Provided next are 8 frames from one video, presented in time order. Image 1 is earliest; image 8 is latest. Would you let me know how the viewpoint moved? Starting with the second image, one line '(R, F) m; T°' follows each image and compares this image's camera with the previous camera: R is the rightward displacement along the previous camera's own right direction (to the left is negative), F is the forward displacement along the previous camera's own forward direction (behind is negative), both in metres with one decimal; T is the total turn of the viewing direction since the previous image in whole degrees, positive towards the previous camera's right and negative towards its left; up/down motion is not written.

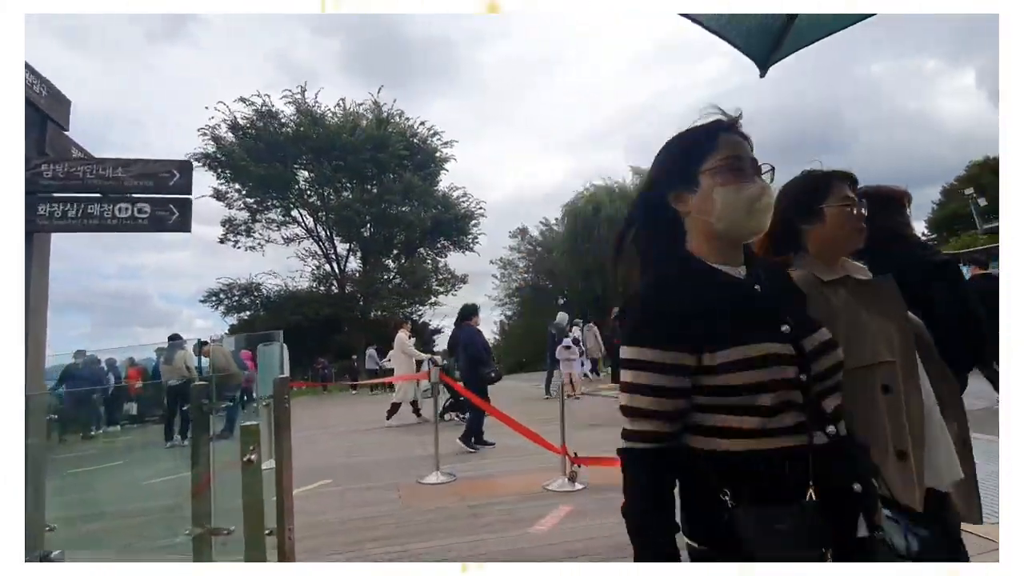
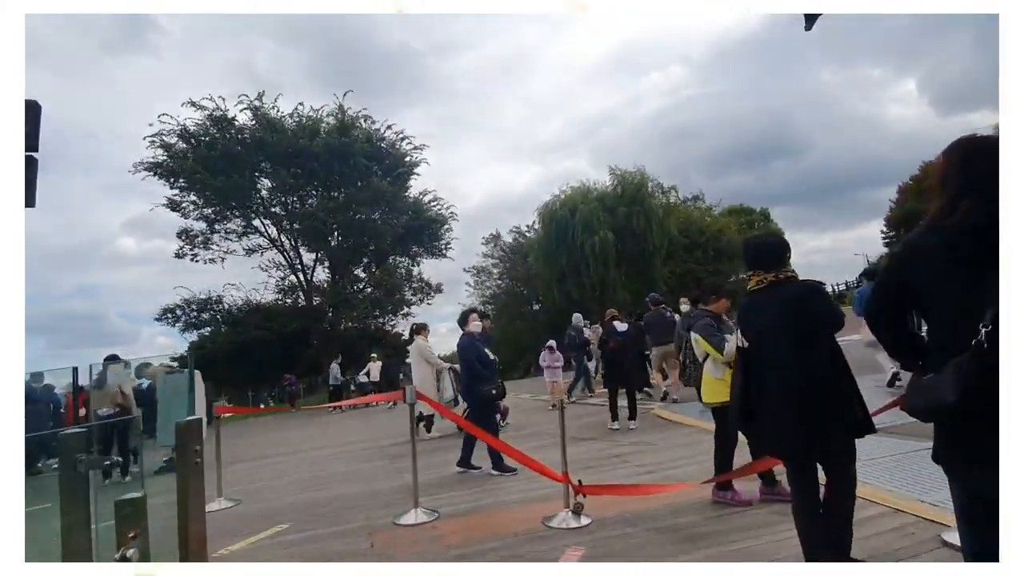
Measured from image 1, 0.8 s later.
(-0.1, +0.9) m; +2°
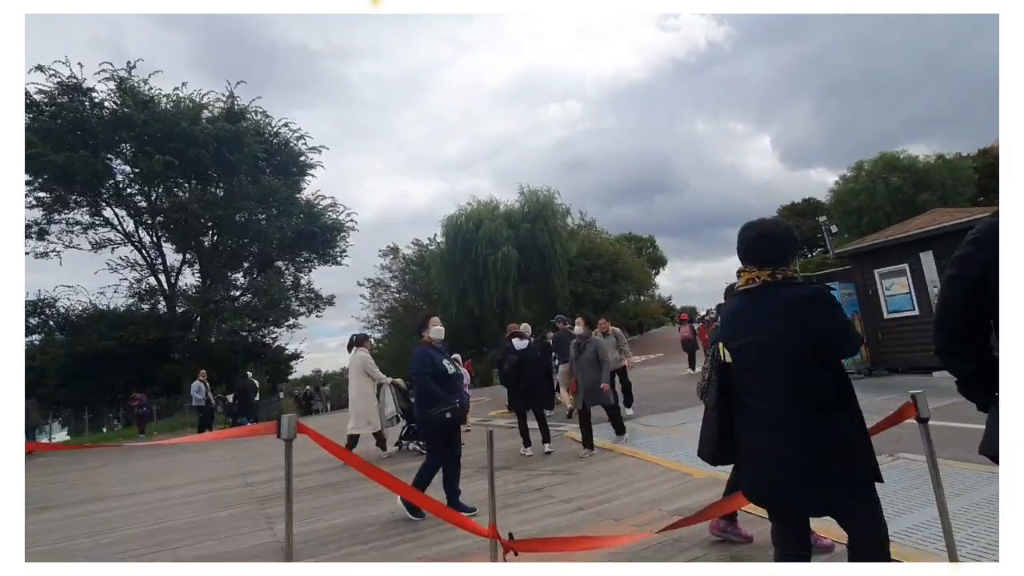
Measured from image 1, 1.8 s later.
(-0.2, +1.5) m; +9°
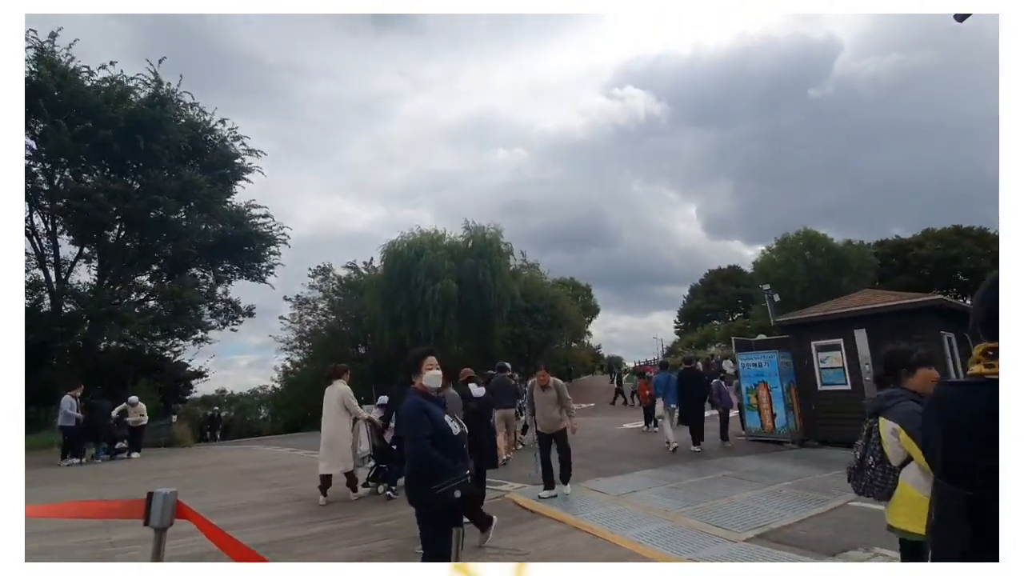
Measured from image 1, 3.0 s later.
(+0.1, +0.8) m; +5°
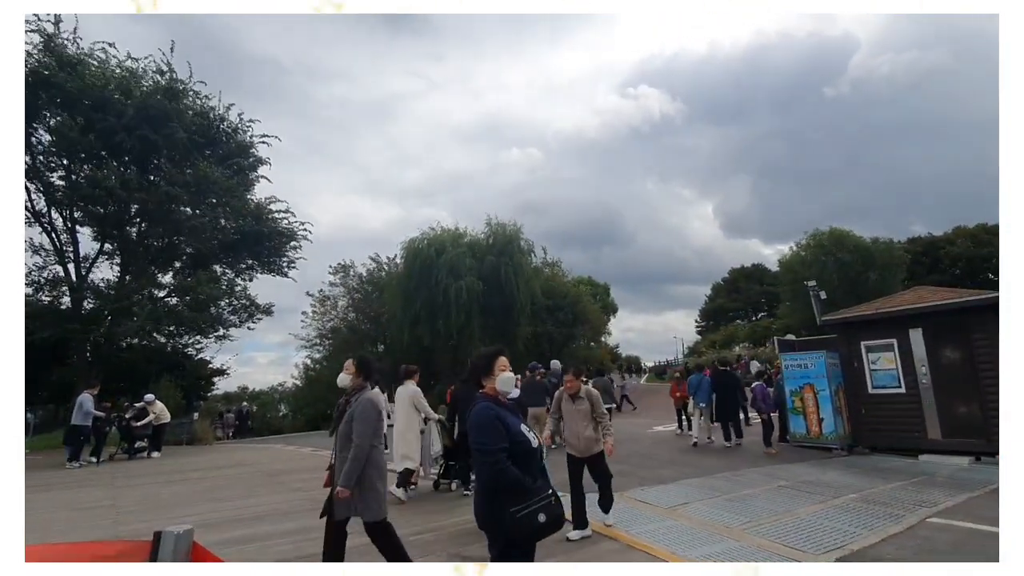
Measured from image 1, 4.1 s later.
(-0.3, +0.5) m; -1°
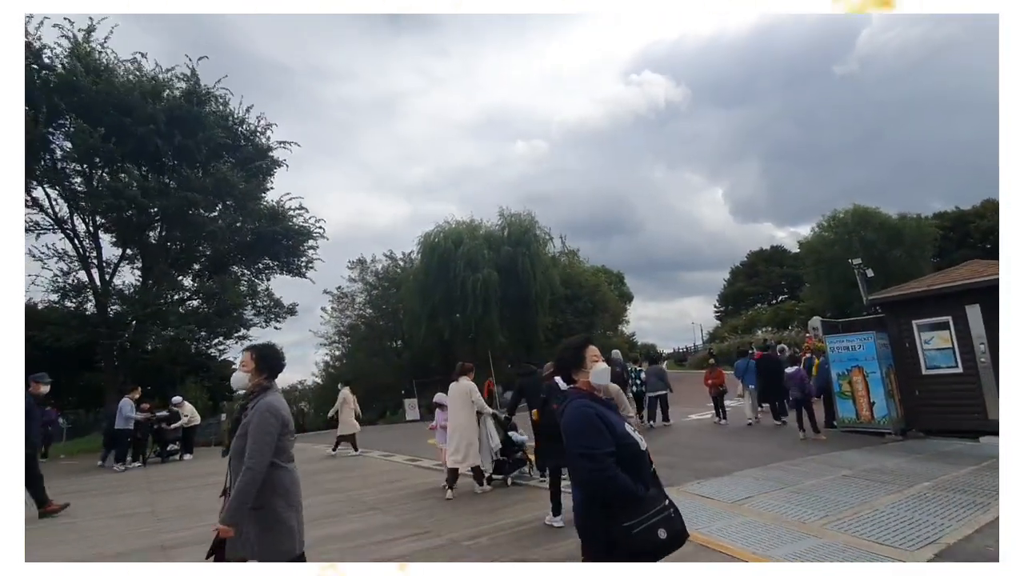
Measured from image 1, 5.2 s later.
(-0.4, +0.3) m; -1°
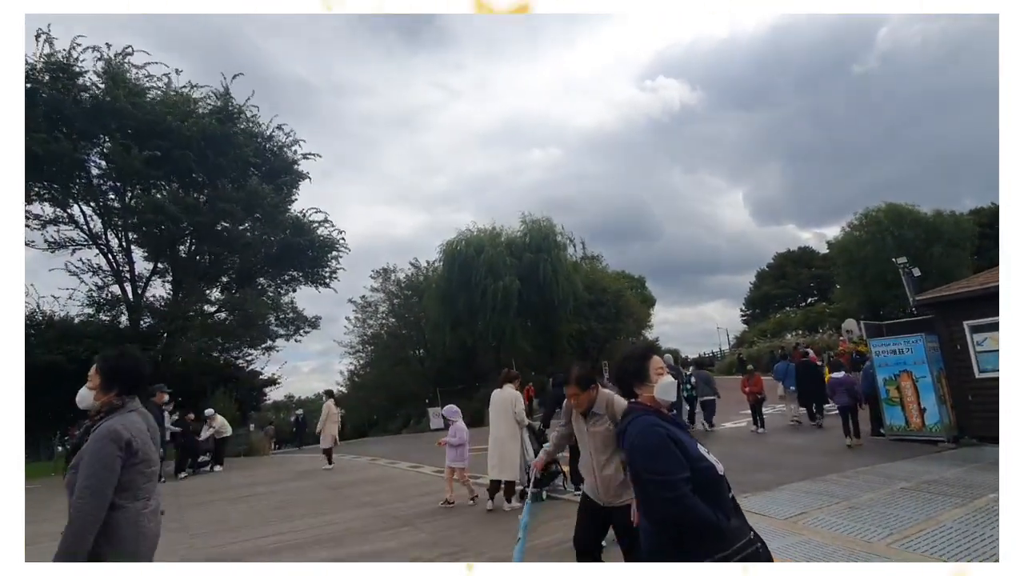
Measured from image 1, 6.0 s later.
(-0.2, +0.2) m; -2°
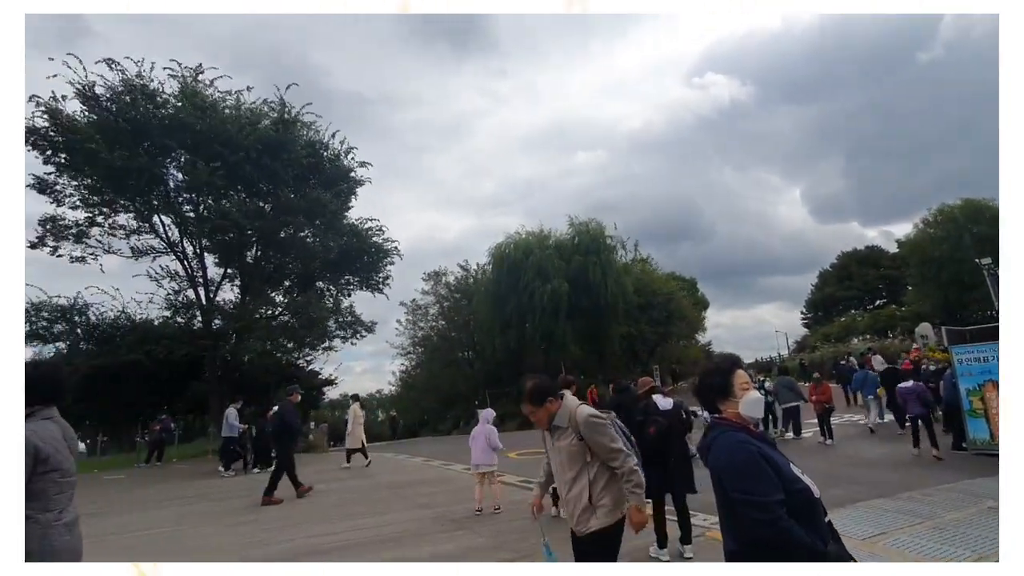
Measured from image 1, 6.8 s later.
(-0.3, -0.1) m; -4°
